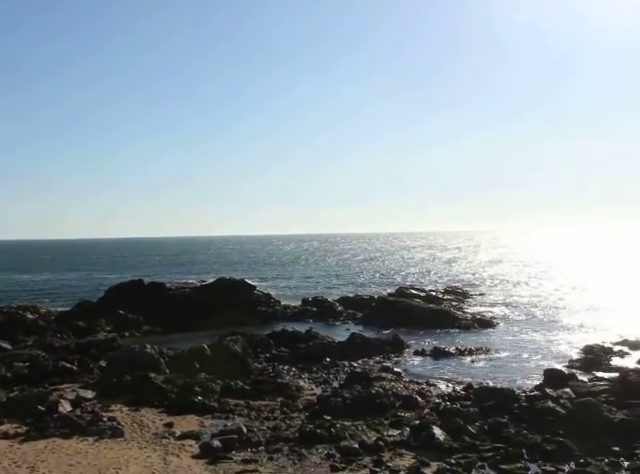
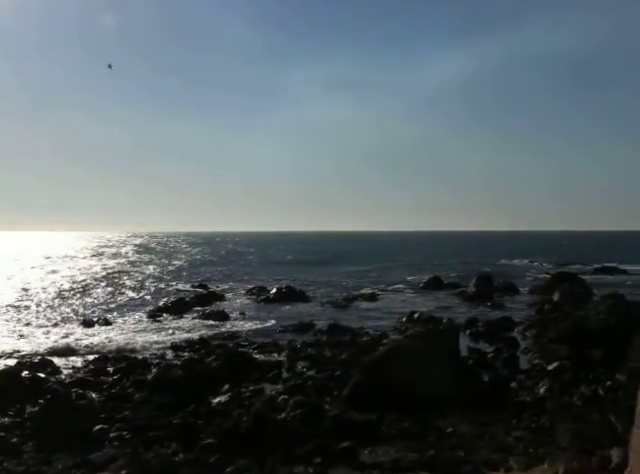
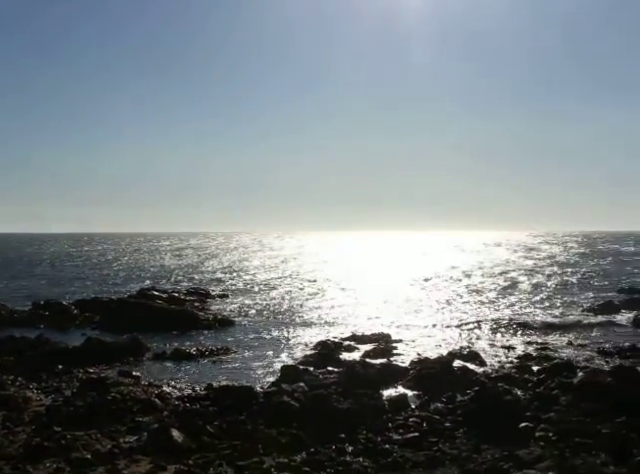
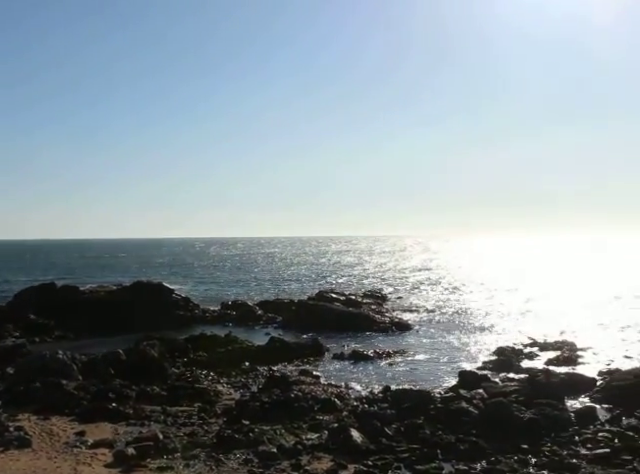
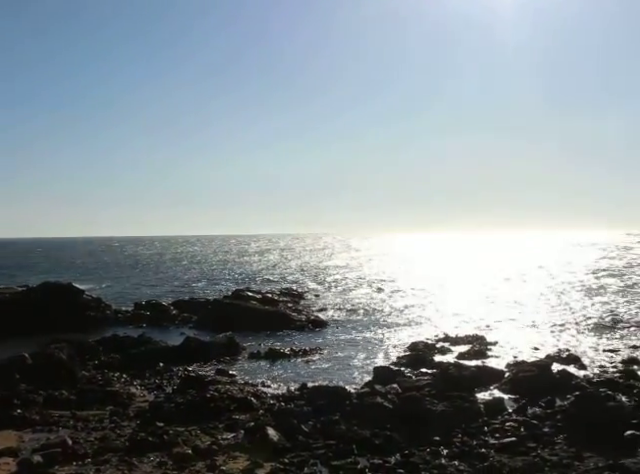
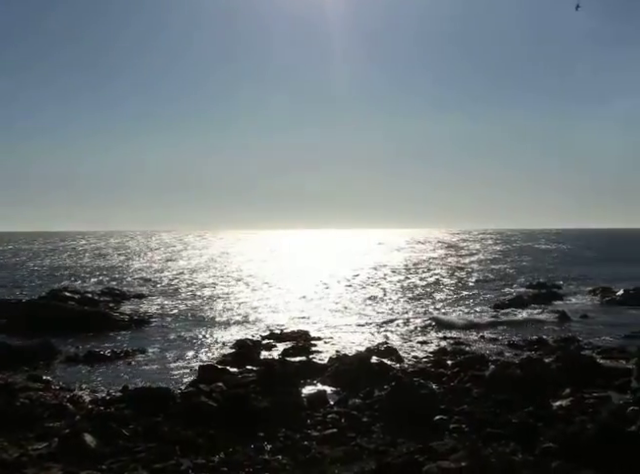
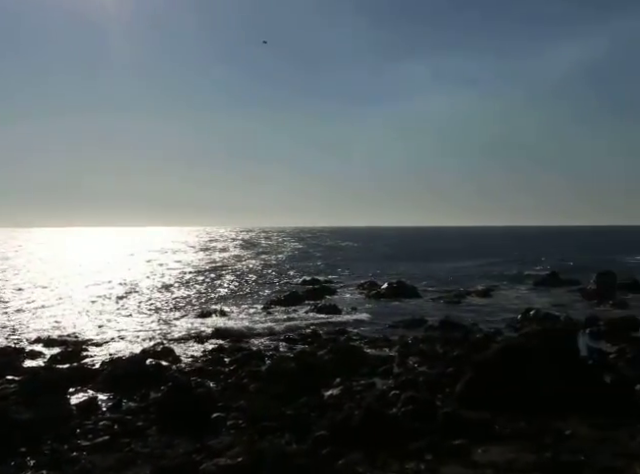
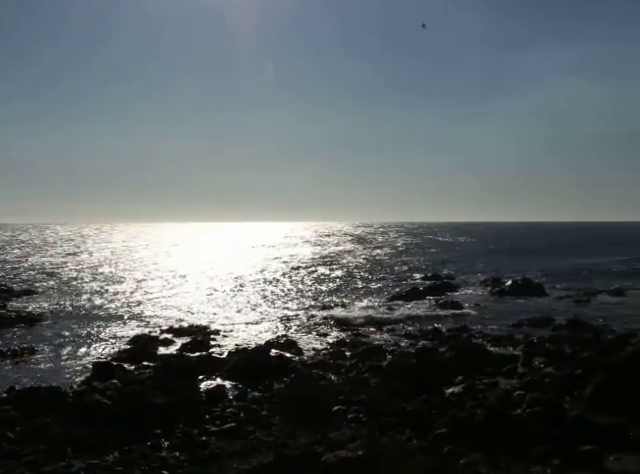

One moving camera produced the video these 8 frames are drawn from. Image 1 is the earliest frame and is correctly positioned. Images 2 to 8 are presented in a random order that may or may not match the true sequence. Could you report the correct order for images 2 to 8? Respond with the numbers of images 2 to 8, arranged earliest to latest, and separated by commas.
4, 5, 3, 6, 8, 7, 2
